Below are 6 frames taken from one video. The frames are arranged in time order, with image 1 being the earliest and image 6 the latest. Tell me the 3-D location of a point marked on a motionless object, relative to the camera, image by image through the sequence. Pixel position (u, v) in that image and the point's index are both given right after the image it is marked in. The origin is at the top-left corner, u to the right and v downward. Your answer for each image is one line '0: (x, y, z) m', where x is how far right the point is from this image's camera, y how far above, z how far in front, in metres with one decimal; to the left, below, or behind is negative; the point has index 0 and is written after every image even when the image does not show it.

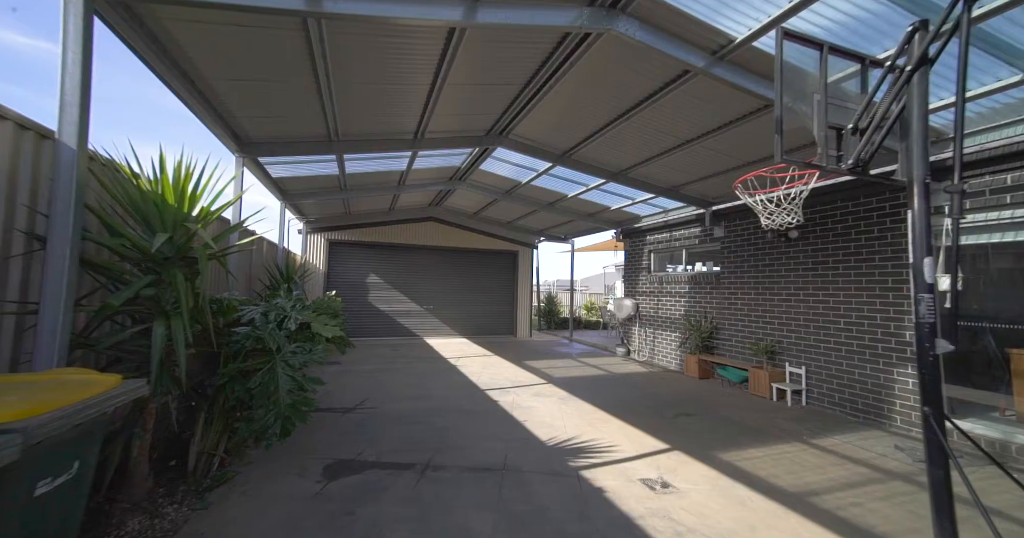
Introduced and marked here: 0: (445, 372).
0: (-1.2, -1.8, +7.0) m
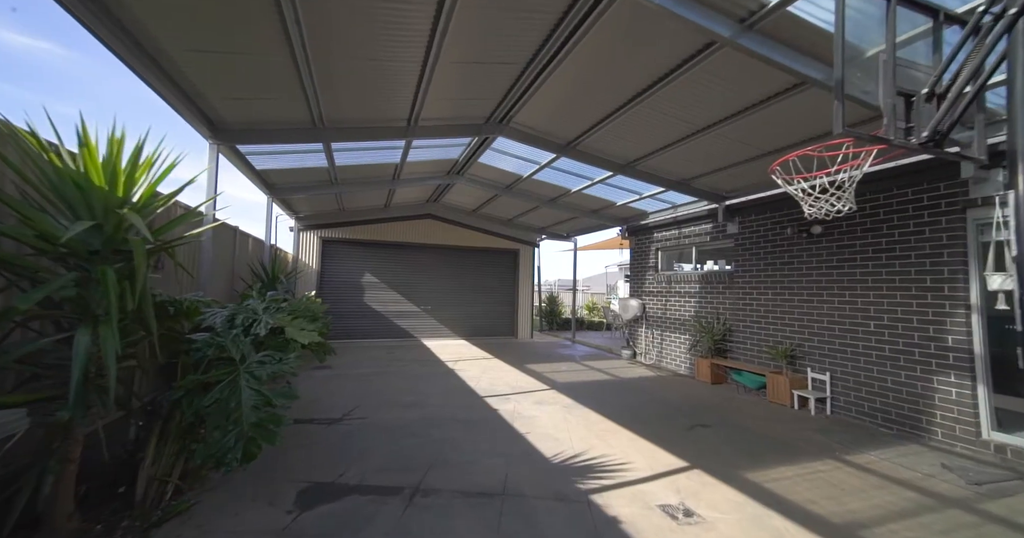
0: (-1.2, -1.8, +6.7) m
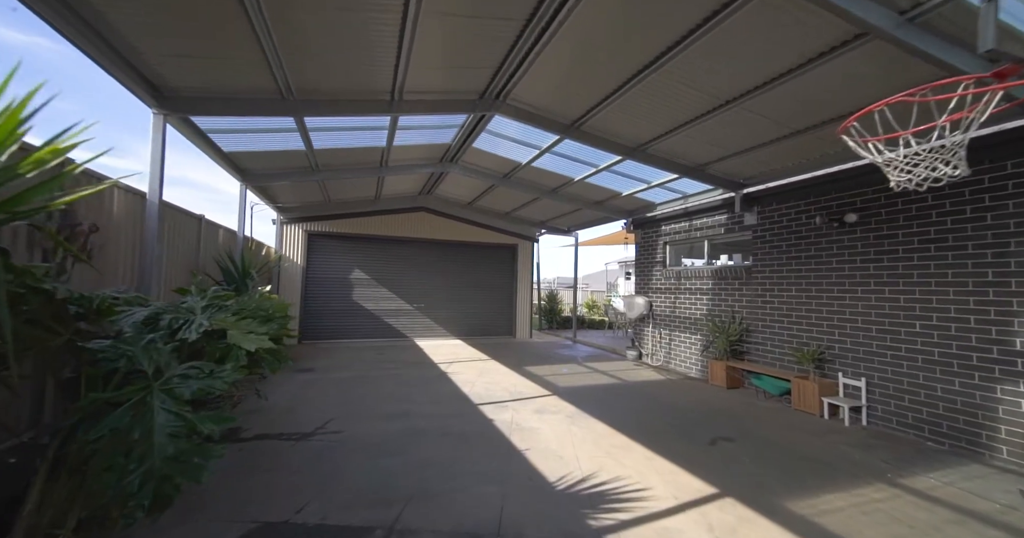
0: (-1.2, -1.7, +6.1) m
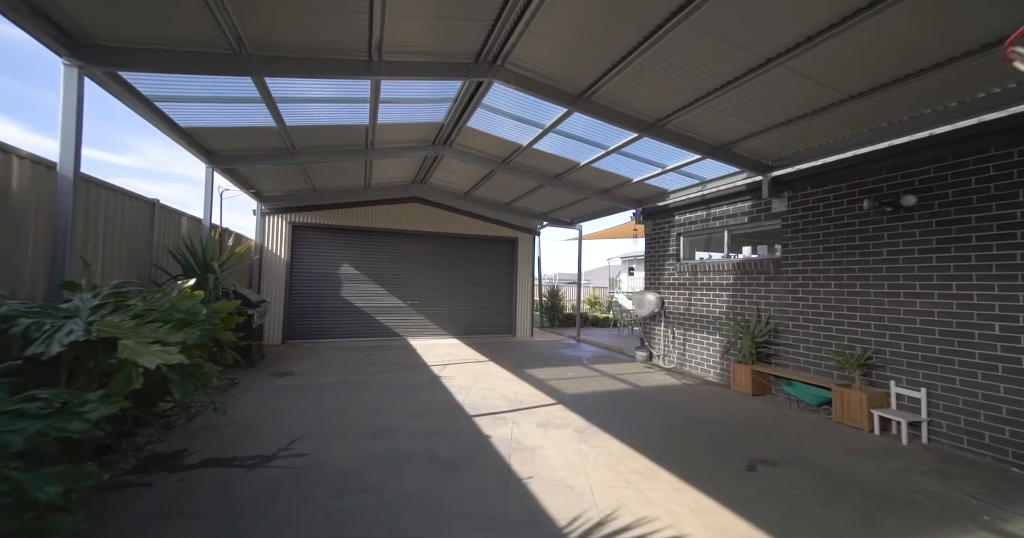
0: (-1.2, -1.6, +5.5) m
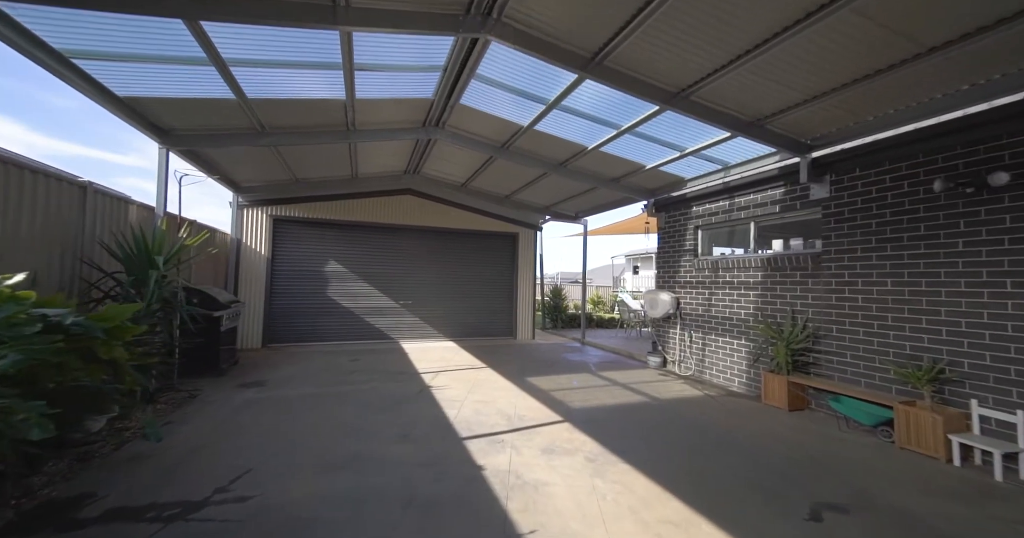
0: (-1.2, -1.6, +4.8) m
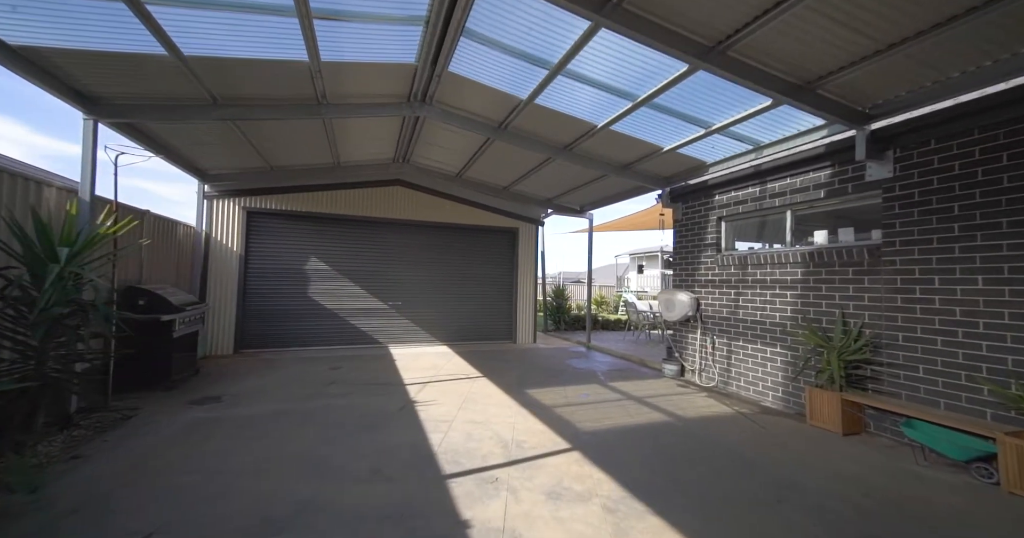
0: (-1.2, -1.5, +4.1) m
